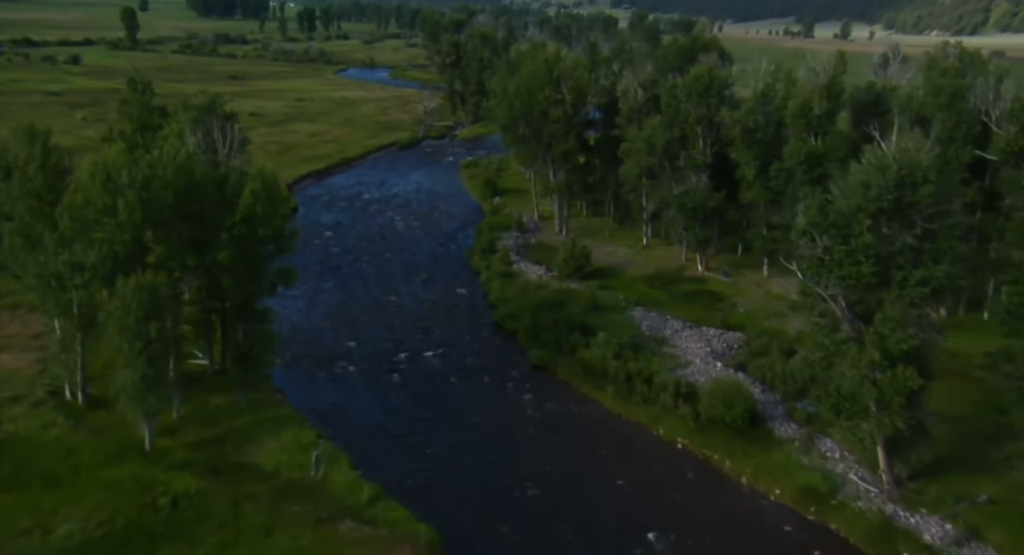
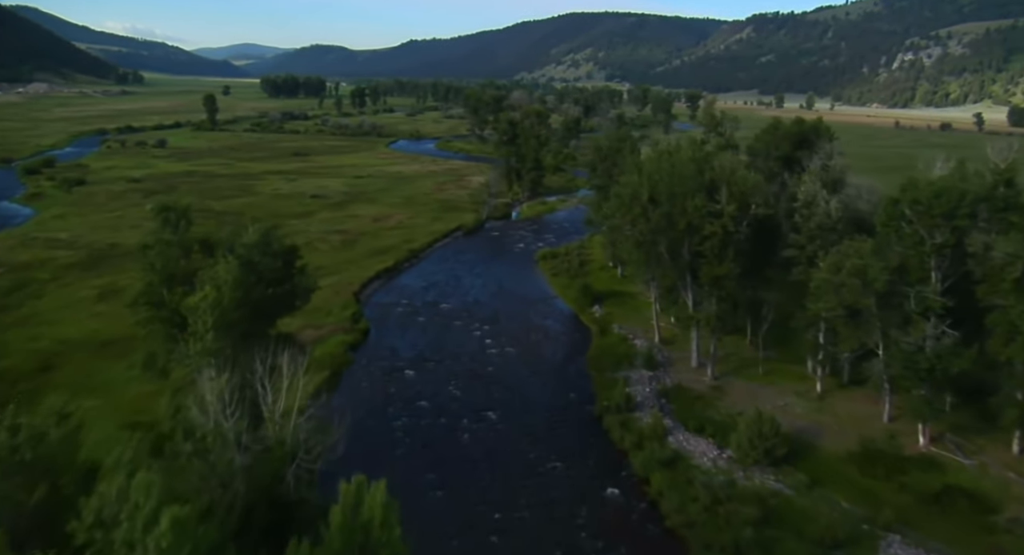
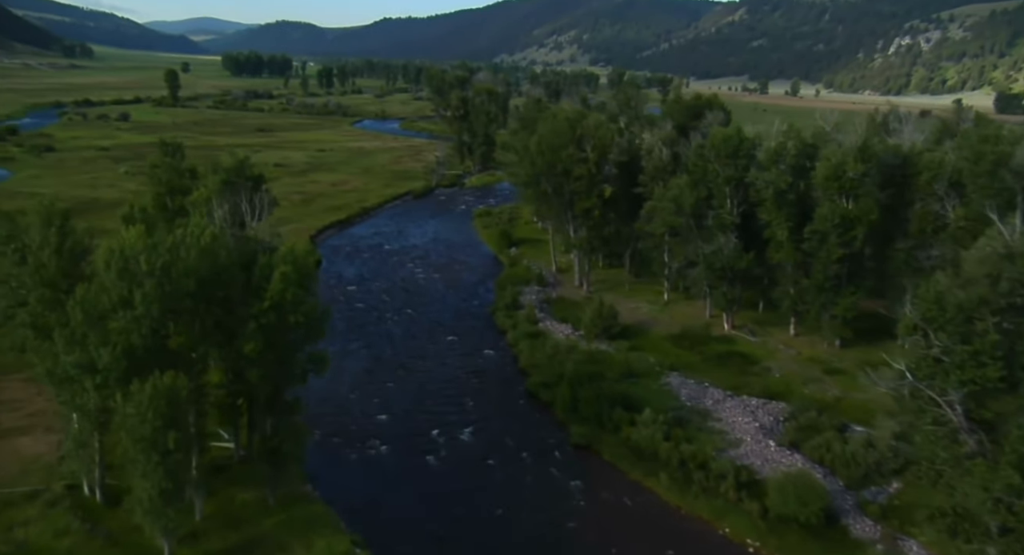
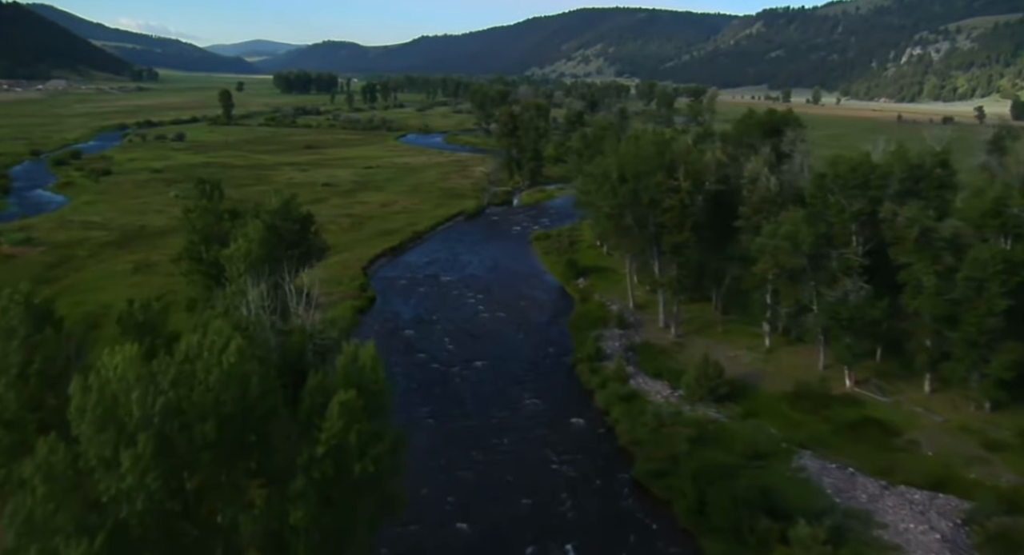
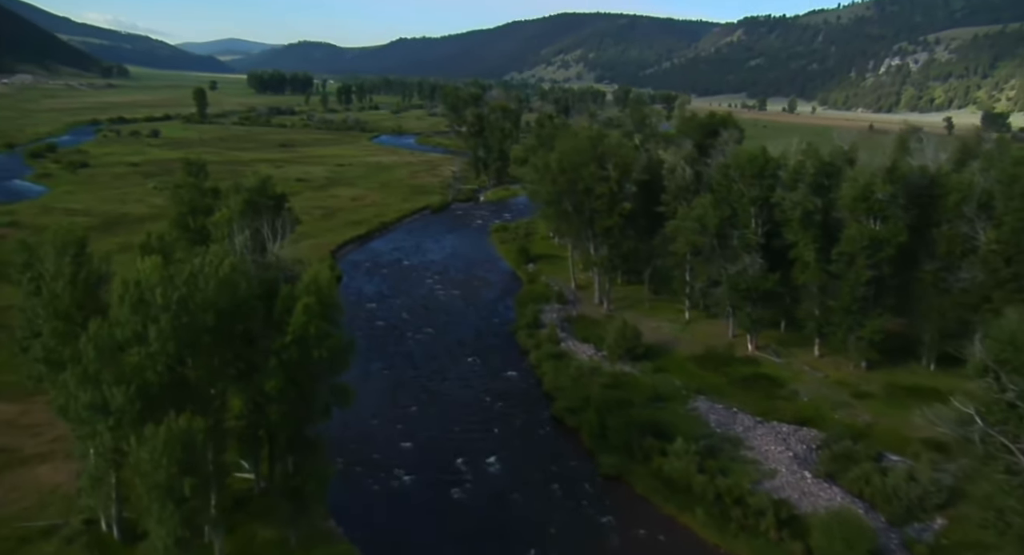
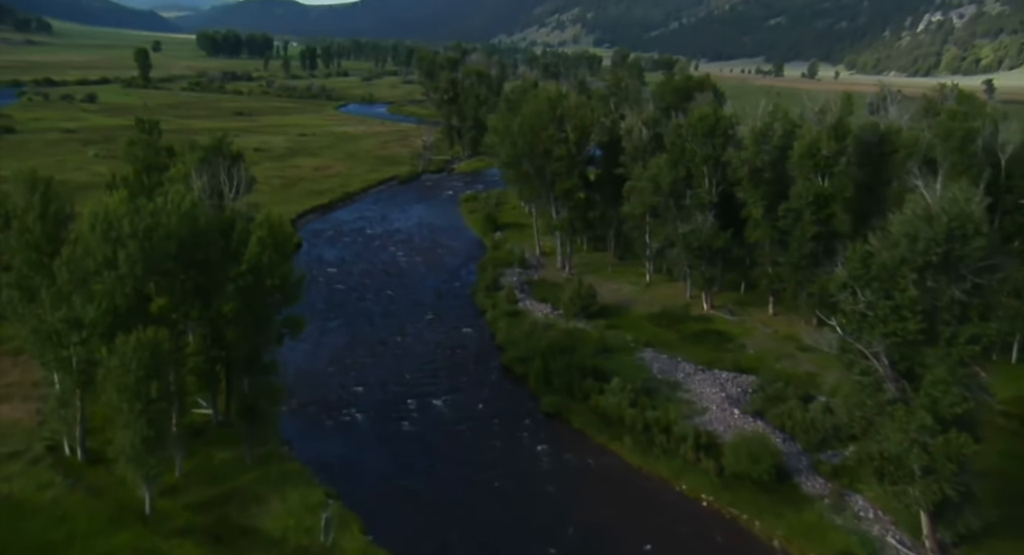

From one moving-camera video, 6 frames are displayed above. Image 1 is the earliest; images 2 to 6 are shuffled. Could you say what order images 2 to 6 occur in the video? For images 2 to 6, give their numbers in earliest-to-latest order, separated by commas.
6, 3, 5, 4, 2
